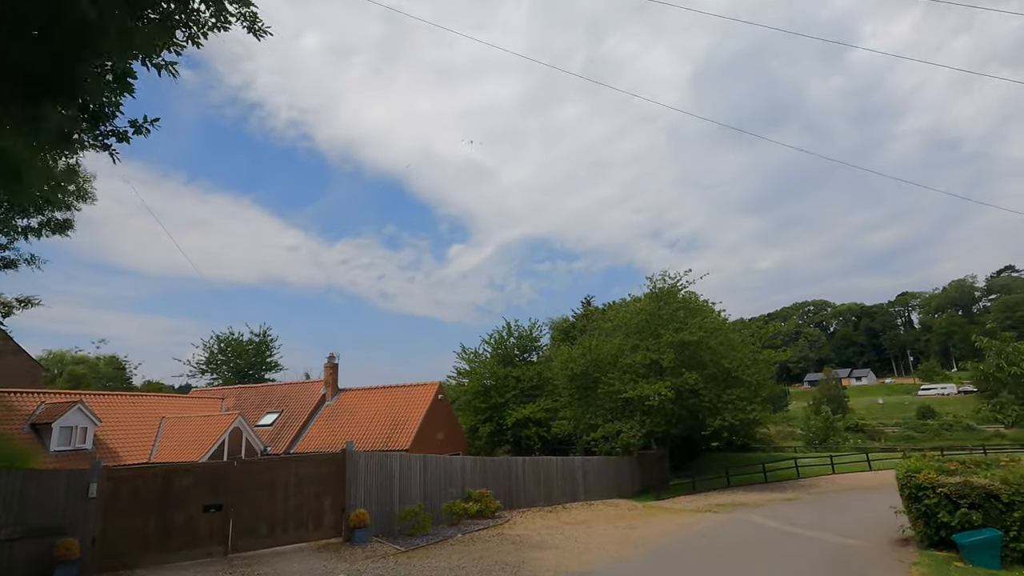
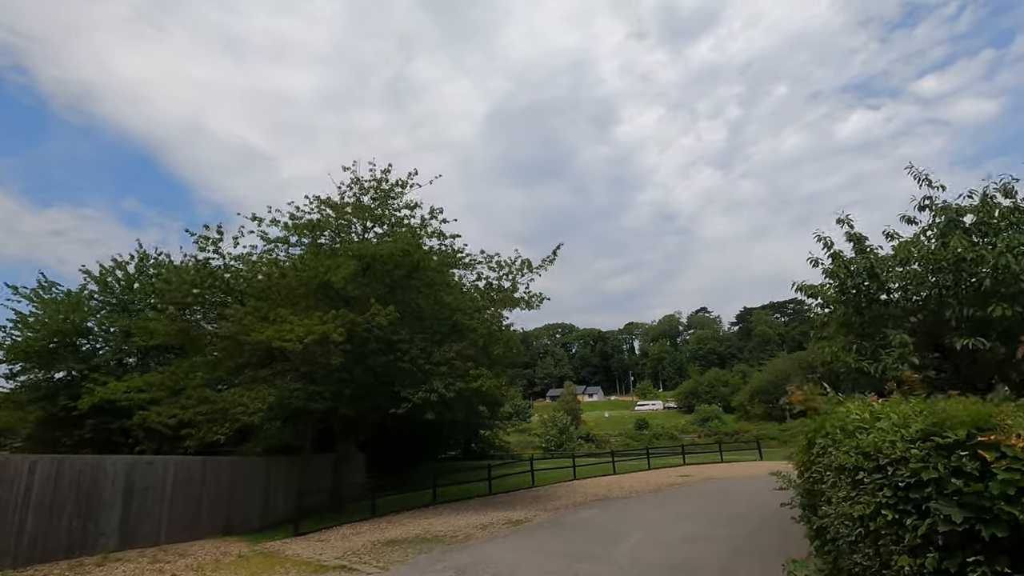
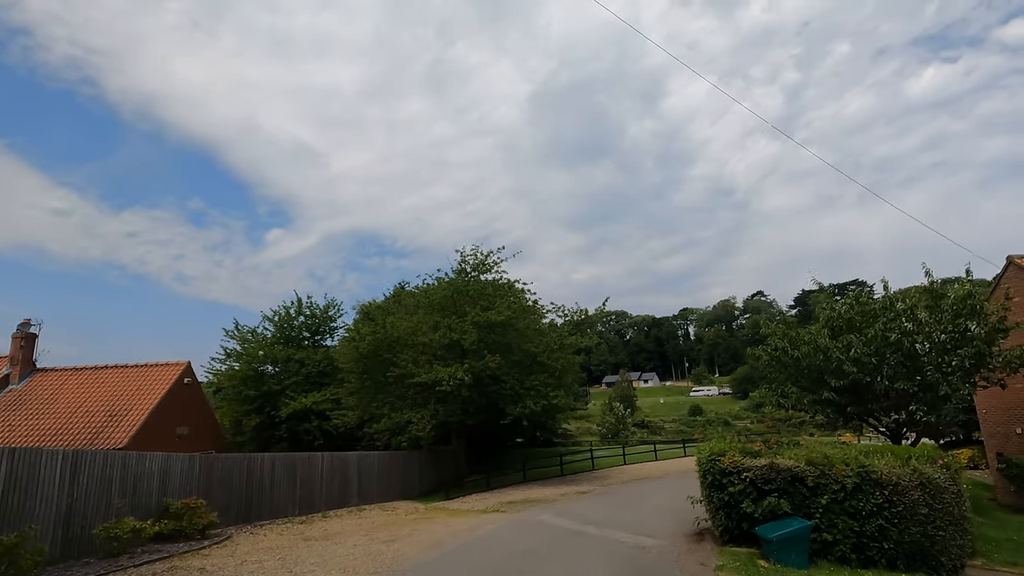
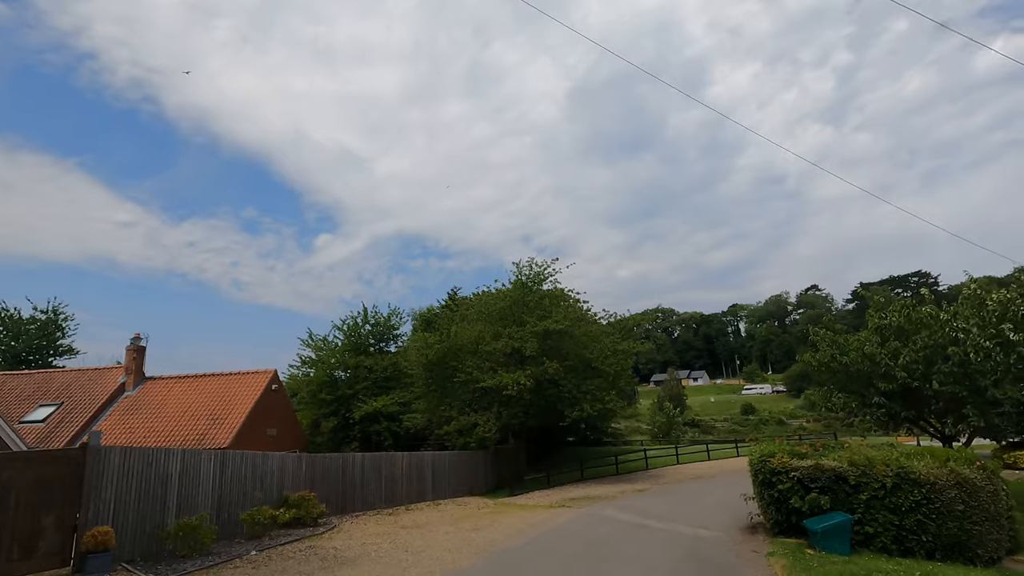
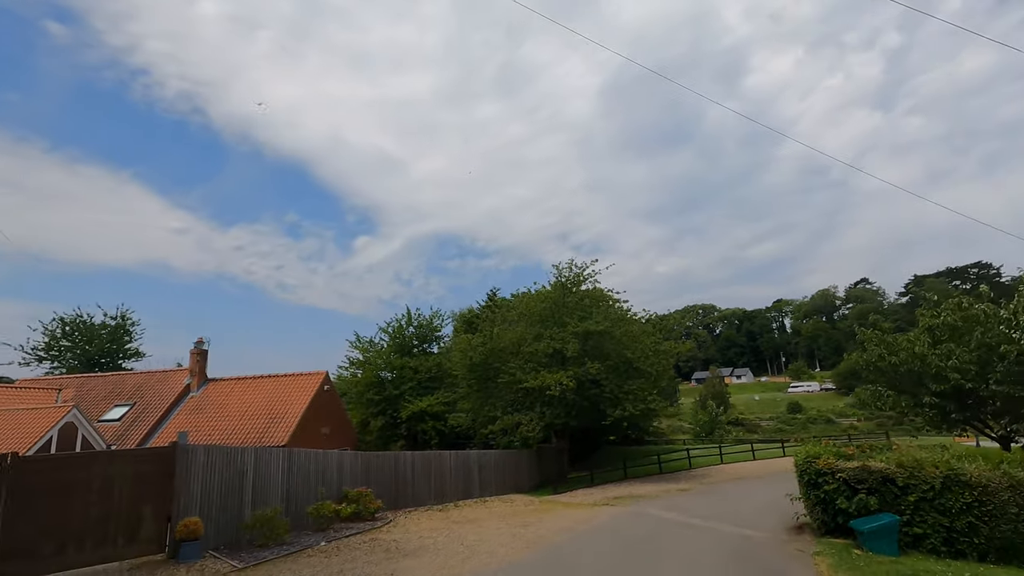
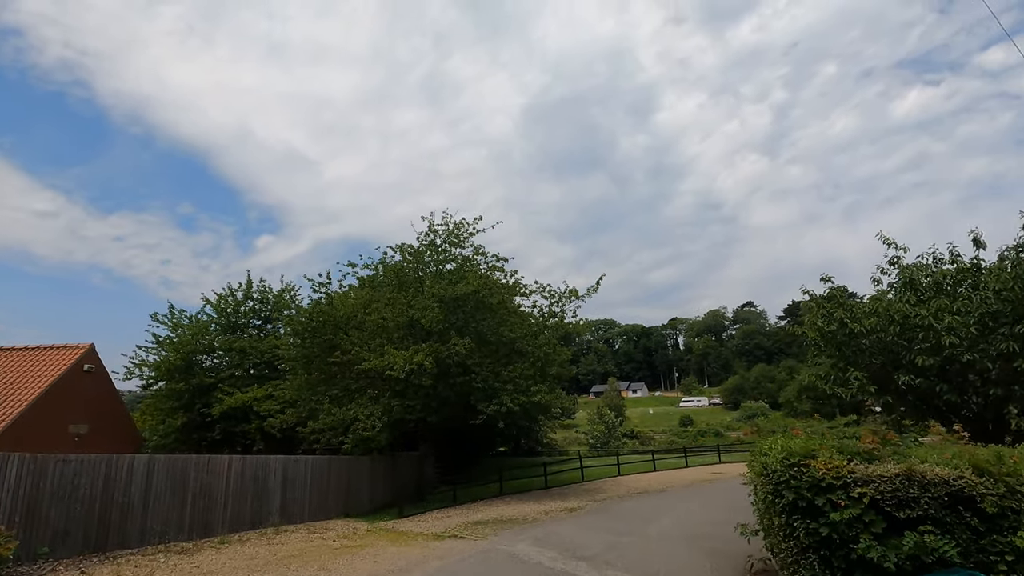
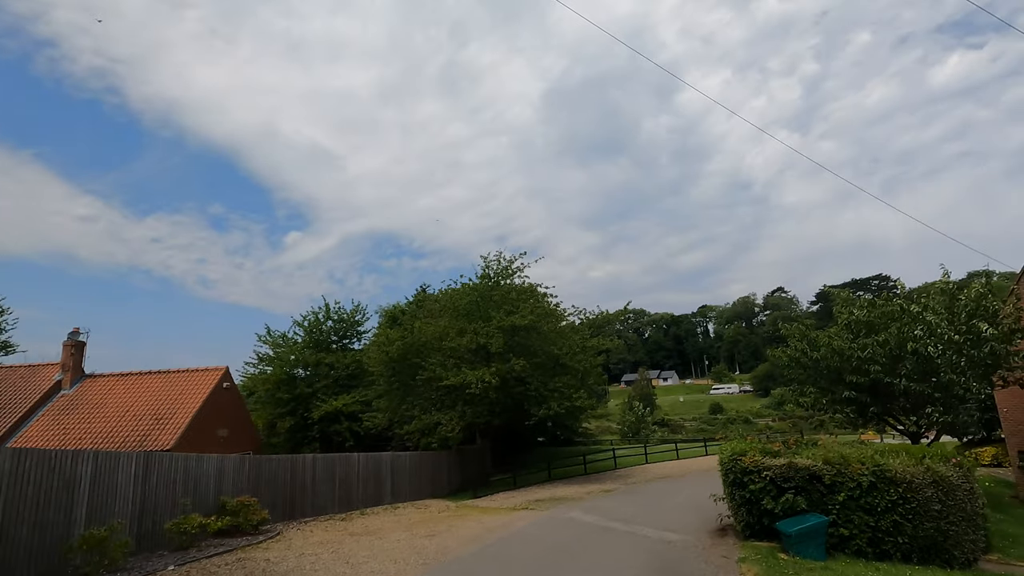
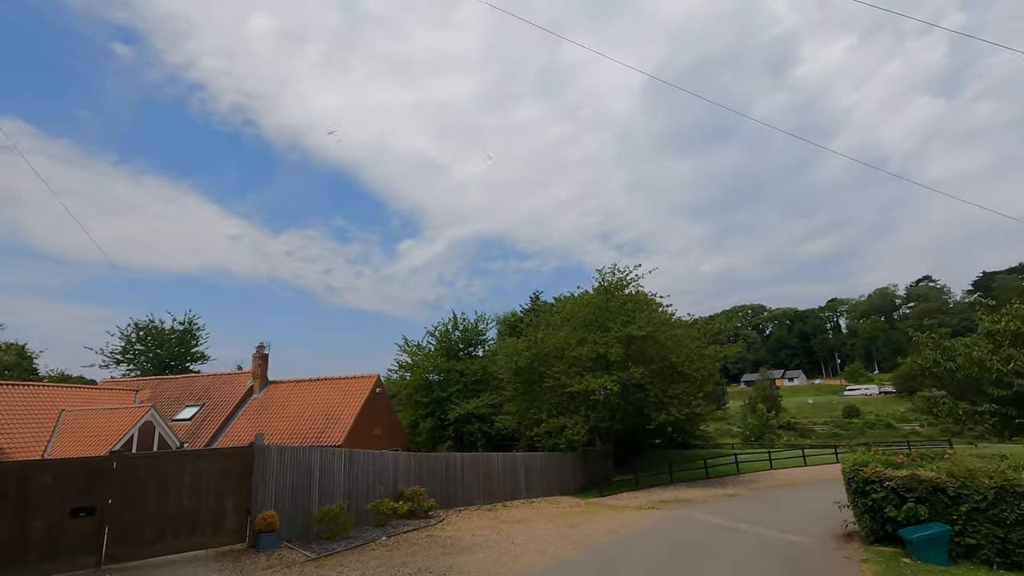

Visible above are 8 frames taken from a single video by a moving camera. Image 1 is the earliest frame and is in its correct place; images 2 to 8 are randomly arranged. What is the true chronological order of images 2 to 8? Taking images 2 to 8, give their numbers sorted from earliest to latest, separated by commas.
8, 5, 4, 7, 3, 6, 2
